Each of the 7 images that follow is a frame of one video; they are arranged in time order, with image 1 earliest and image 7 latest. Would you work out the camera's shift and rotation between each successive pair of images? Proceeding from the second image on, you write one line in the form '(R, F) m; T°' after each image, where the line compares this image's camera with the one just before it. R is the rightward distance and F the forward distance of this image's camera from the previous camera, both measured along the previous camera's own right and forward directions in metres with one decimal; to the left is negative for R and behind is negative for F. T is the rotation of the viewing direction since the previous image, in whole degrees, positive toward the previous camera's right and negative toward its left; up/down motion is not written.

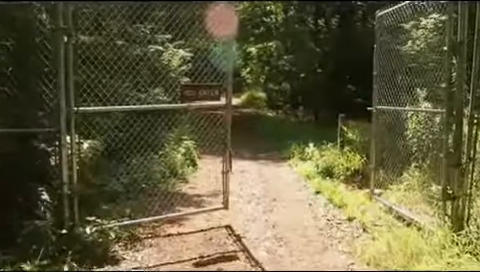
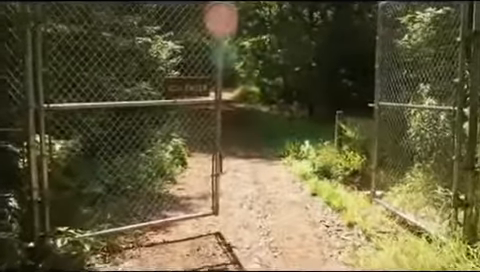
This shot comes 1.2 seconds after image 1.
(0.0, +0.5) m; +1°
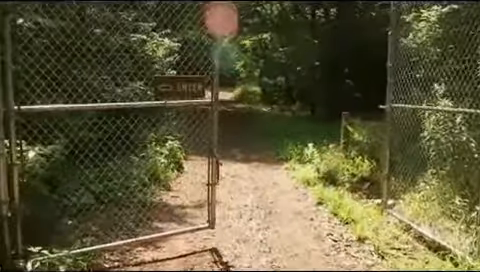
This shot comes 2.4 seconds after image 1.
(0.0, +0.5) m; 0°
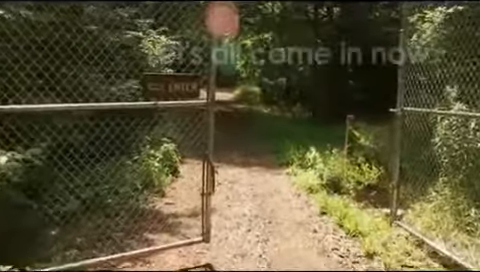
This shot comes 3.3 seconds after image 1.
(0.0, +0.4) m; 0°
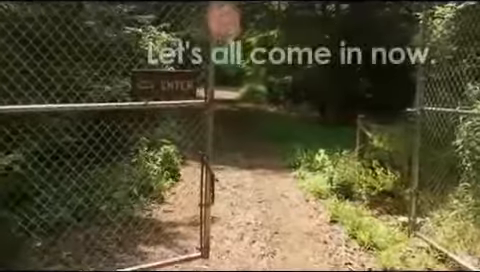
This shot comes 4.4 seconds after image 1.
(0.0, +0.4) m; -1°
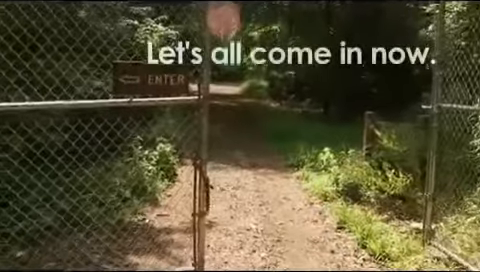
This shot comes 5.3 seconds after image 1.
(0.0, +0.4) m; 0°
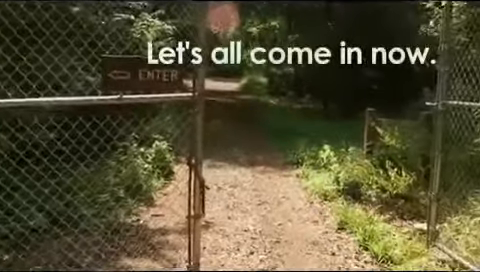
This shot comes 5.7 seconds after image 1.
(0.0, +0.2) m; 0°
